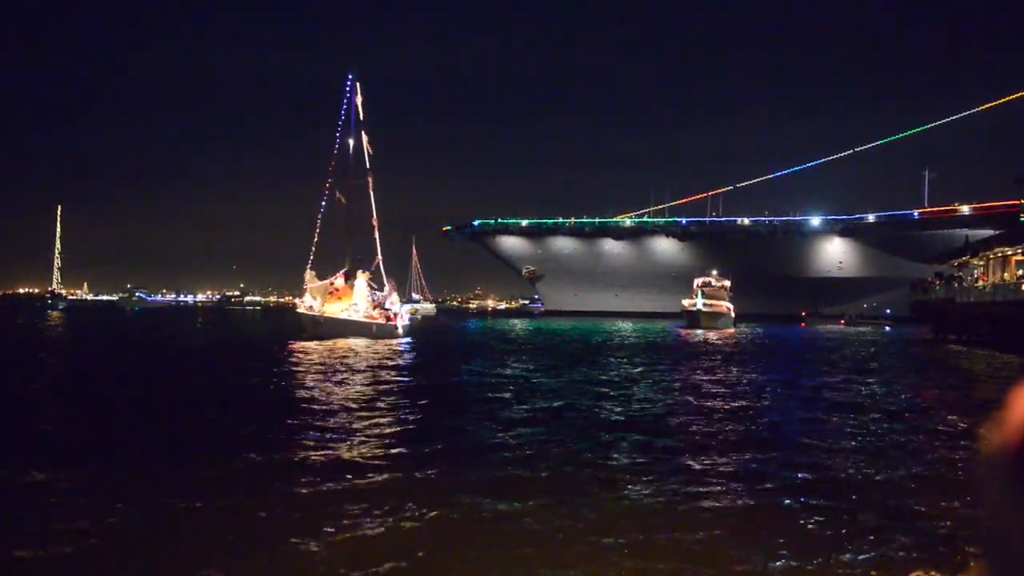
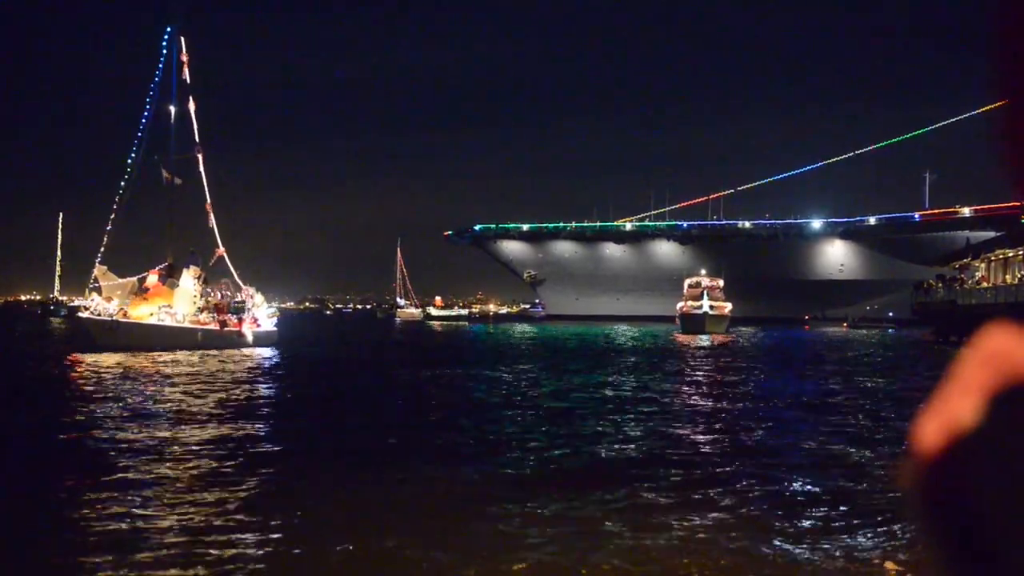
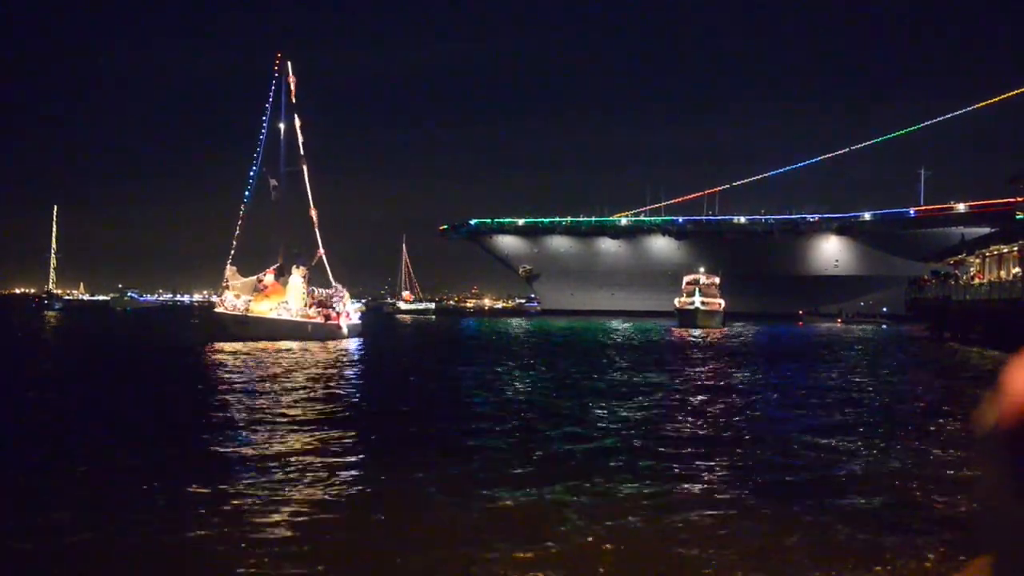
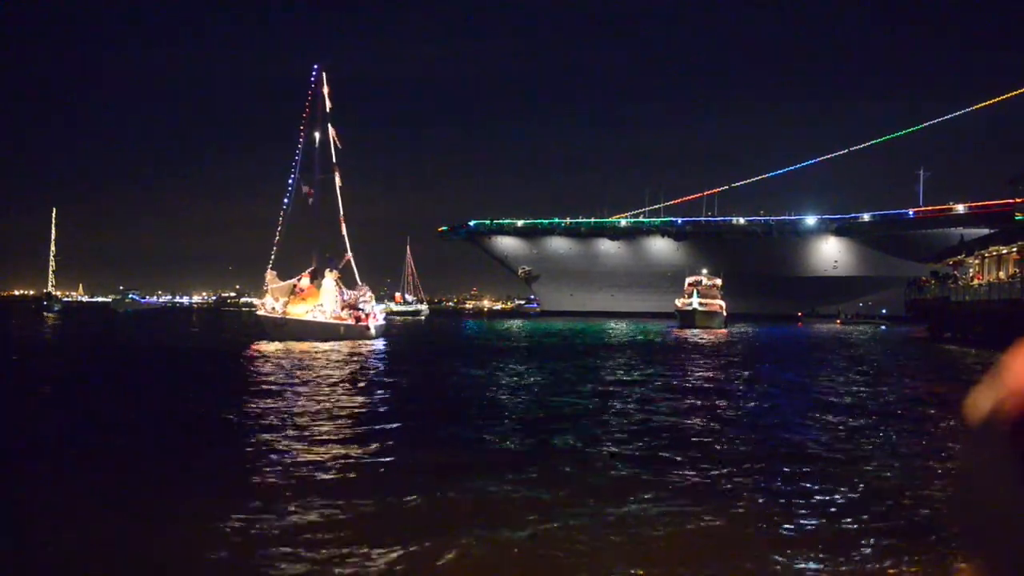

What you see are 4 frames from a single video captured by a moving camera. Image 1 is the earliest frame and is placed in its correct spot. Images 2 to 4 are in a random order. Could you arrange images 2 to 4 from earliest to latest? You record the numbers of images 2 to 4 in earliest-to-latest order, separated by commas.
4, 3, 2
